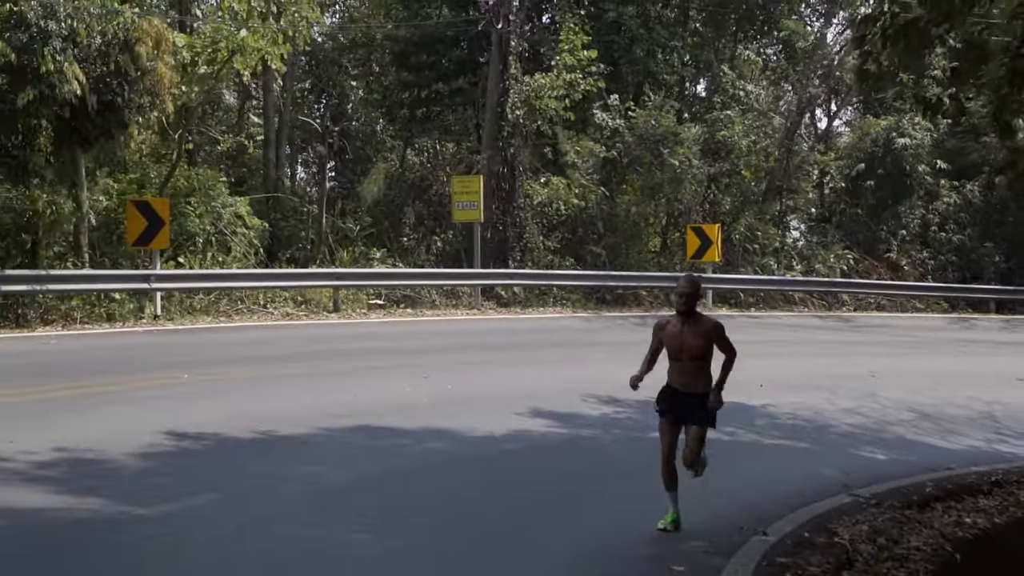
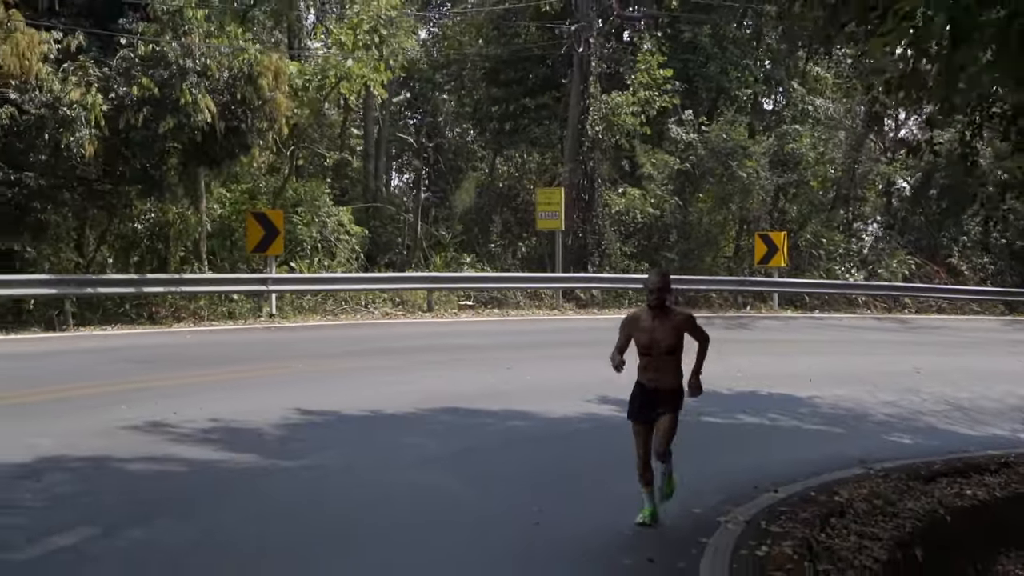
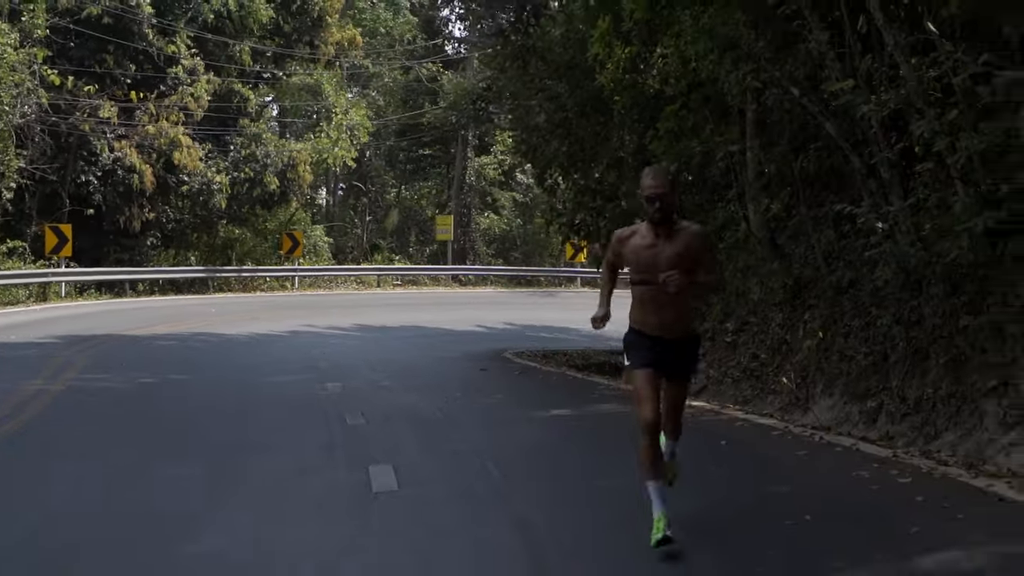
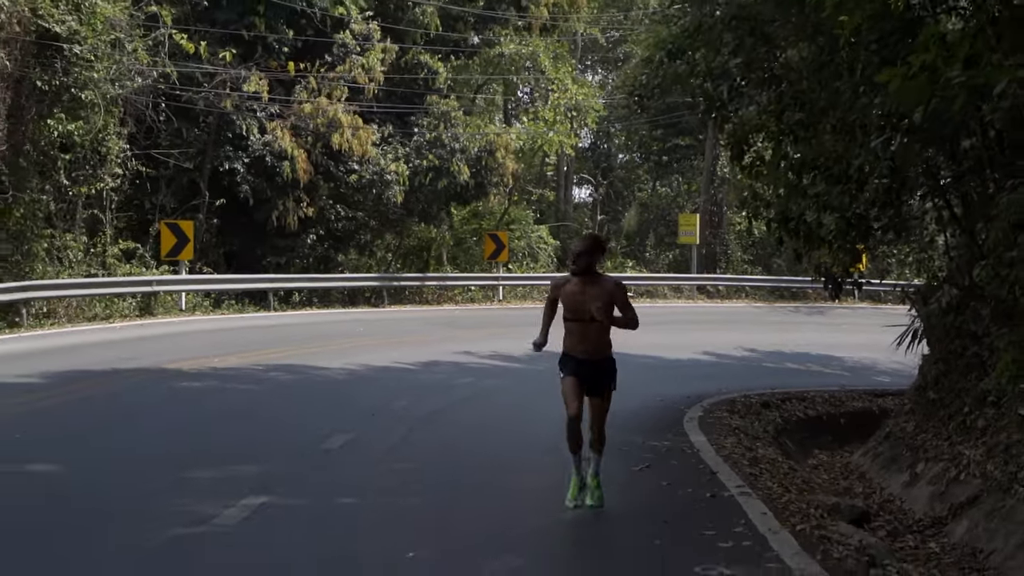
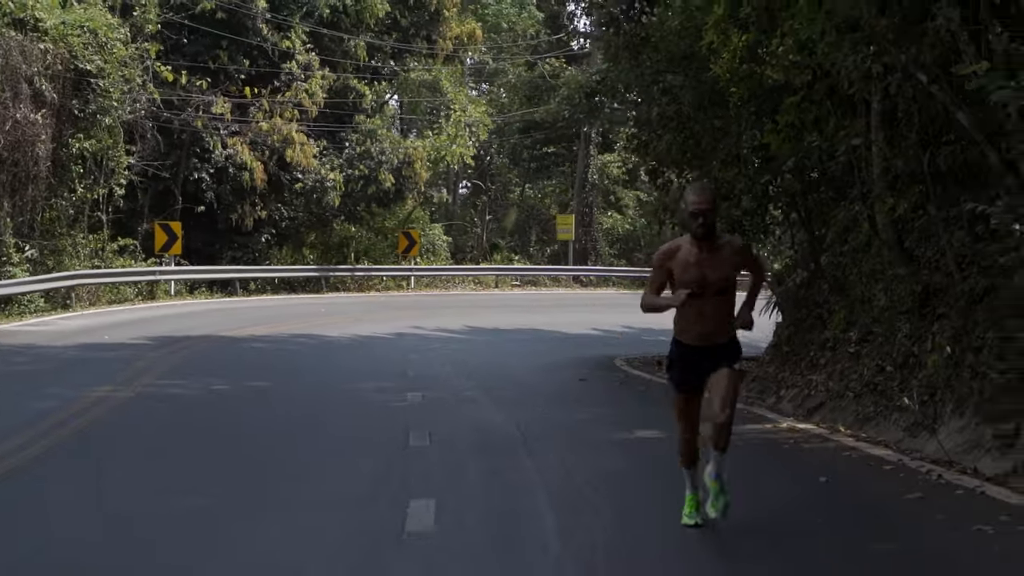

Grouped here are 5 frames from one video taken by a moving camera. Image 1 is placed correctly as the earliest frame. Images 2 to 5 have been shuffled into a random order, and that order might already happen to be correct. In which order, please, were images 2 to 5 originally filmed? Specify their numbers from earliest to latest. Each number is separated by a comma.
2, 4, 5, 3
